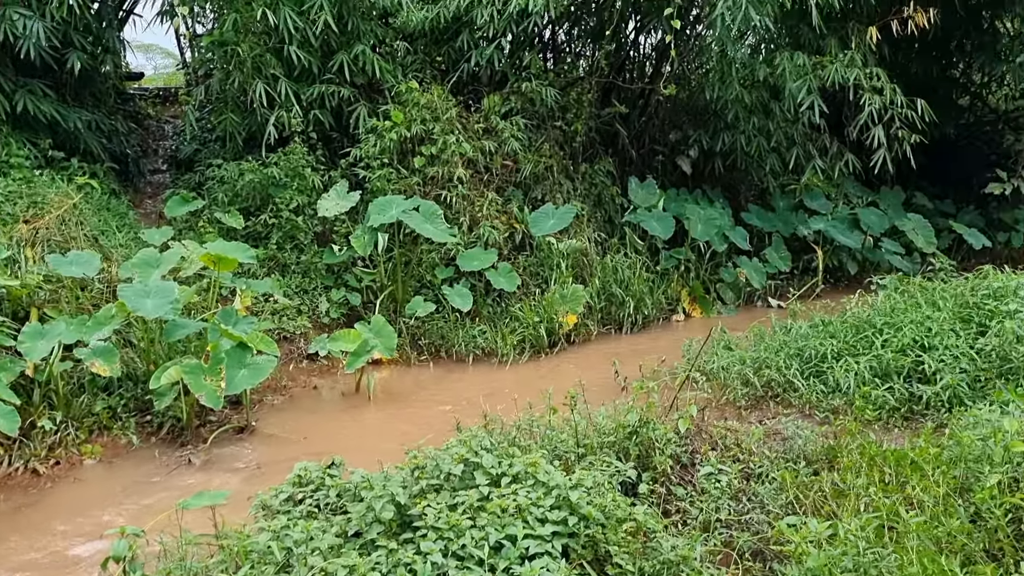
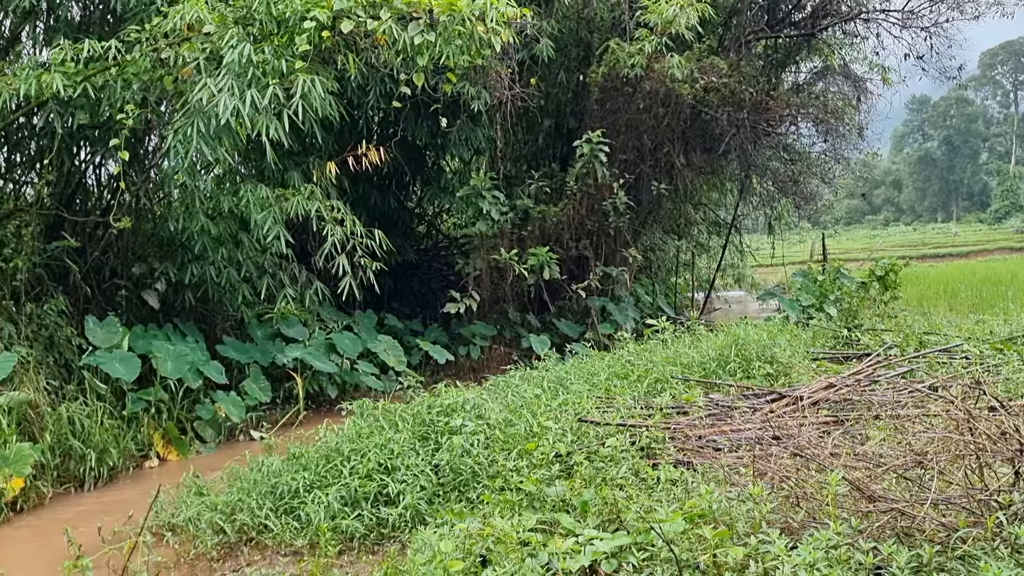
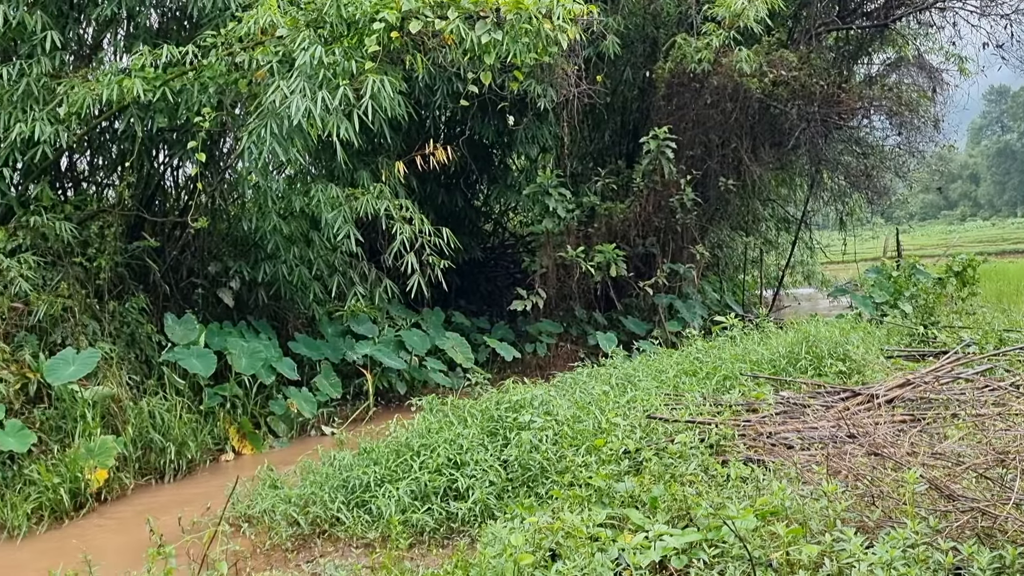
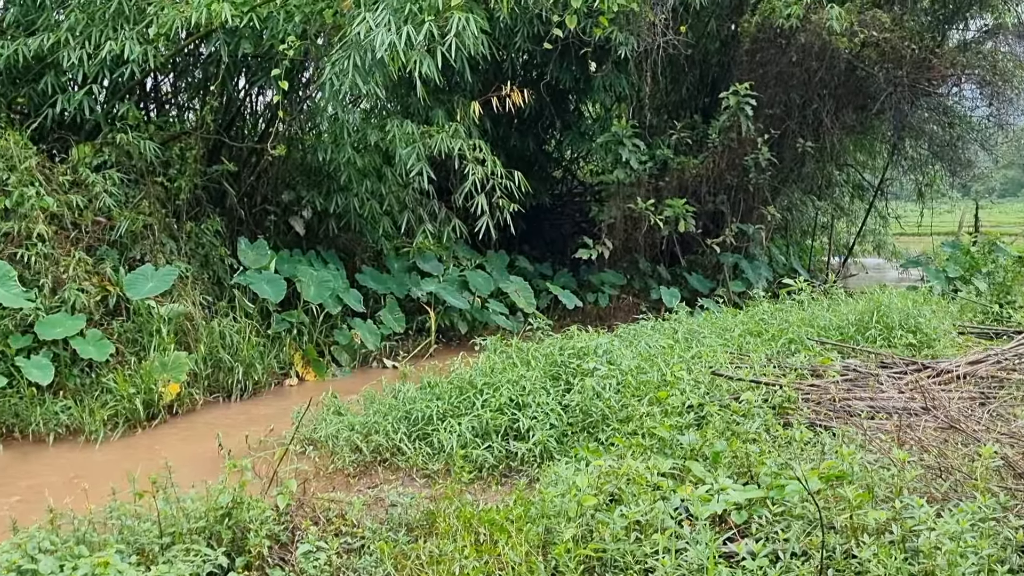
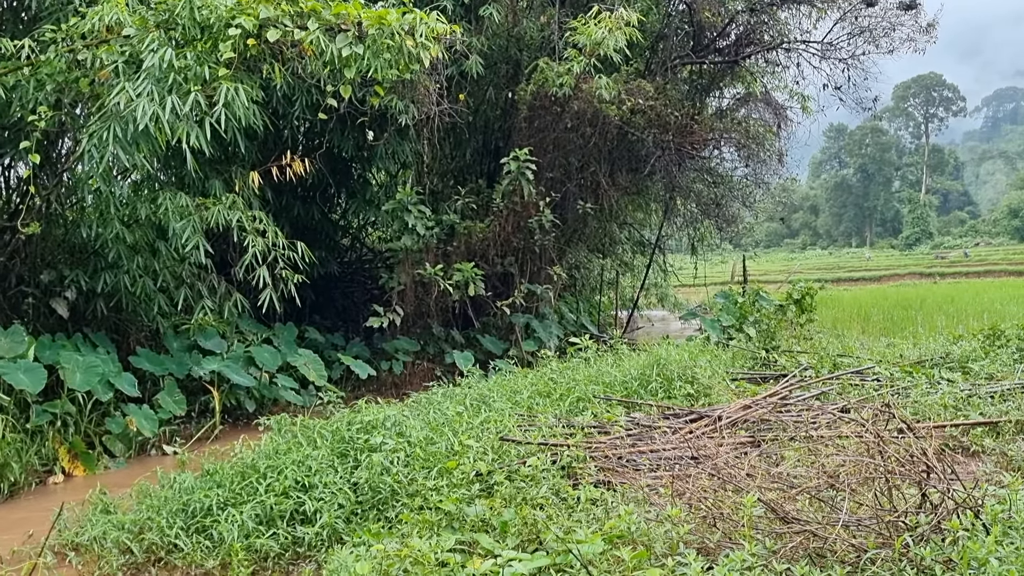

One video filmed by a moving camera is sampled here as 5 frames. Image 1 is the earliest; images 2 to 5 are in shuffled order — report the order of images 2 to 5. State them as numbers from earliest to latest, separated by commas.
4, 5, 2, 3
